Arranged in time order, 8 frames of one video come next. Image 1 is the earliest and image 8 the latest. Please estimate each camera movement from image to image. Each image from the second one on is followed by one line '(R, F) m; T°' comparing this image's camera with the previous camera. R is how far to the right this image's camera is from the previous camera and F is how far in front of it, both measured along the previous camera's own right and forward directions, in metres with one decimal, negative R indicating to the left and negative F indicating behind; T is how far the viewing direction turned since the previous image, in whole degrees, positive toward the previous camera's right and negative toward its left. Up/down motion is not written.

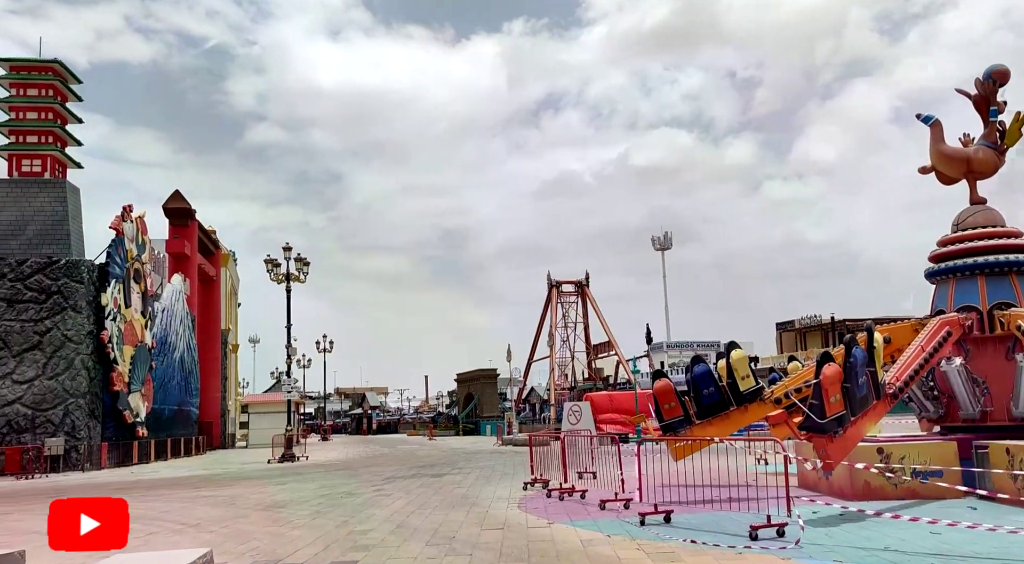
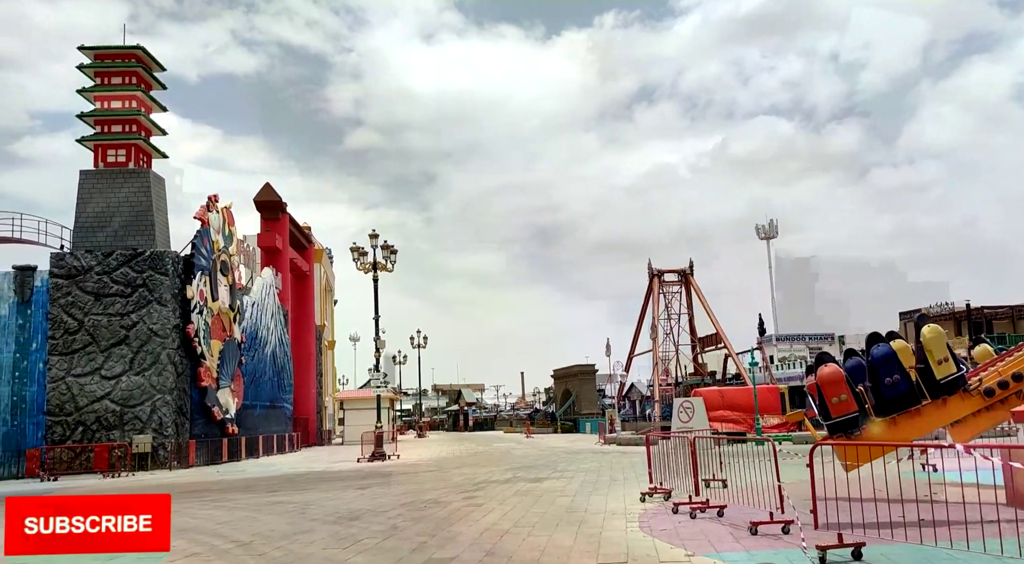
(-0.2, +2.4) m; -6°
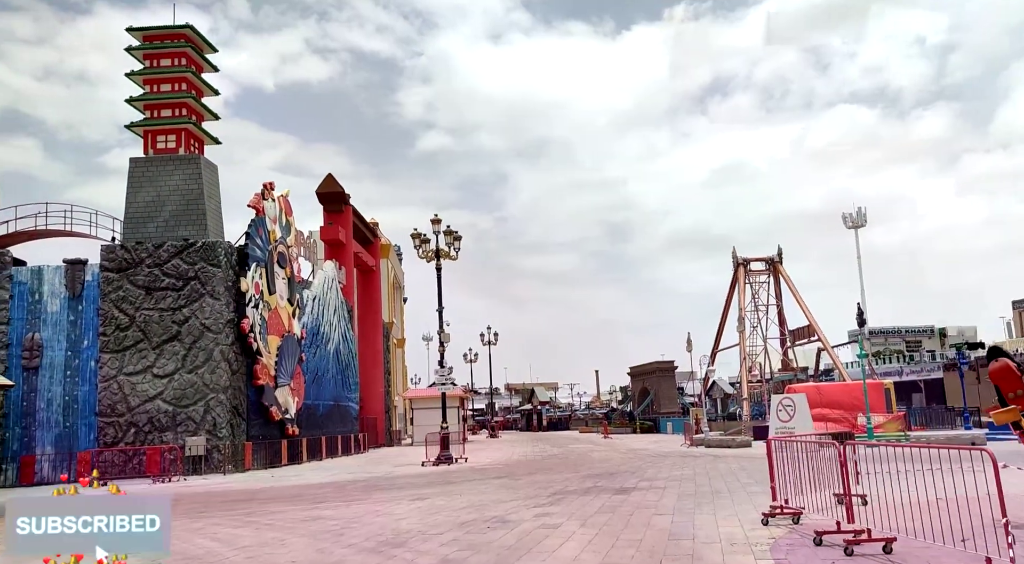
(-0.1, +2.6) m; -5°
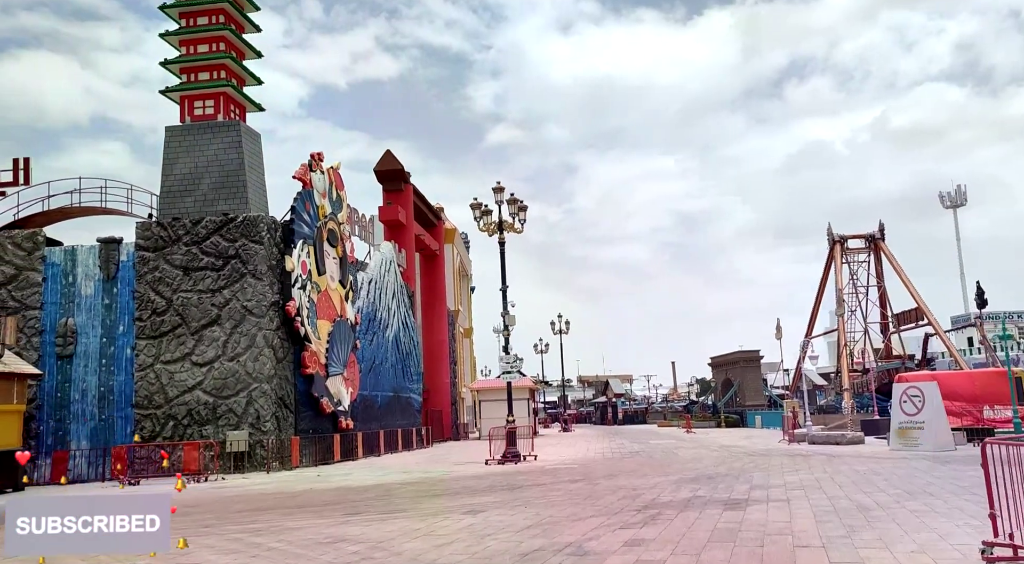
(-0.1, +3.2) m; -5°
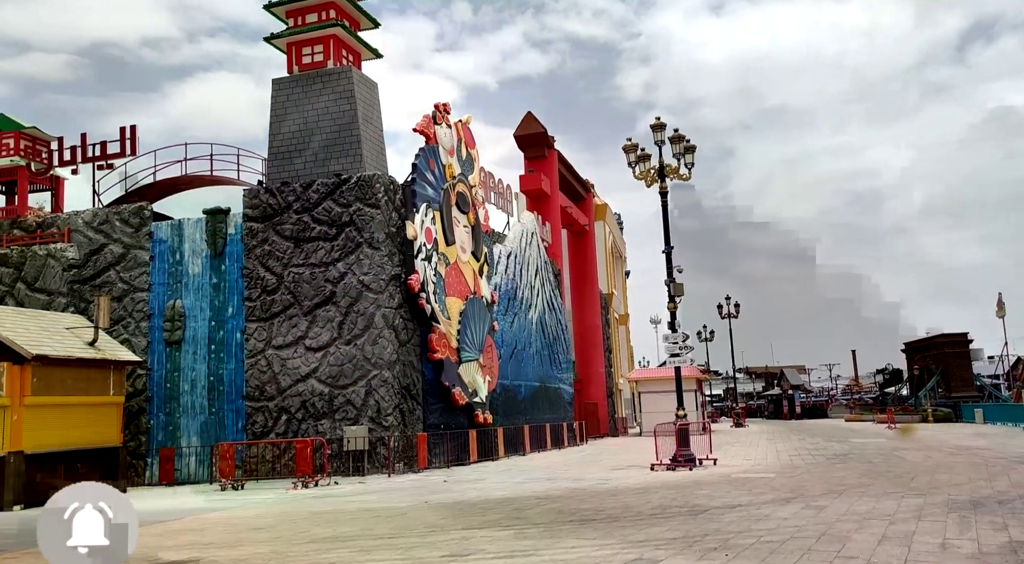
(-0.3, +4.5) m; -10°
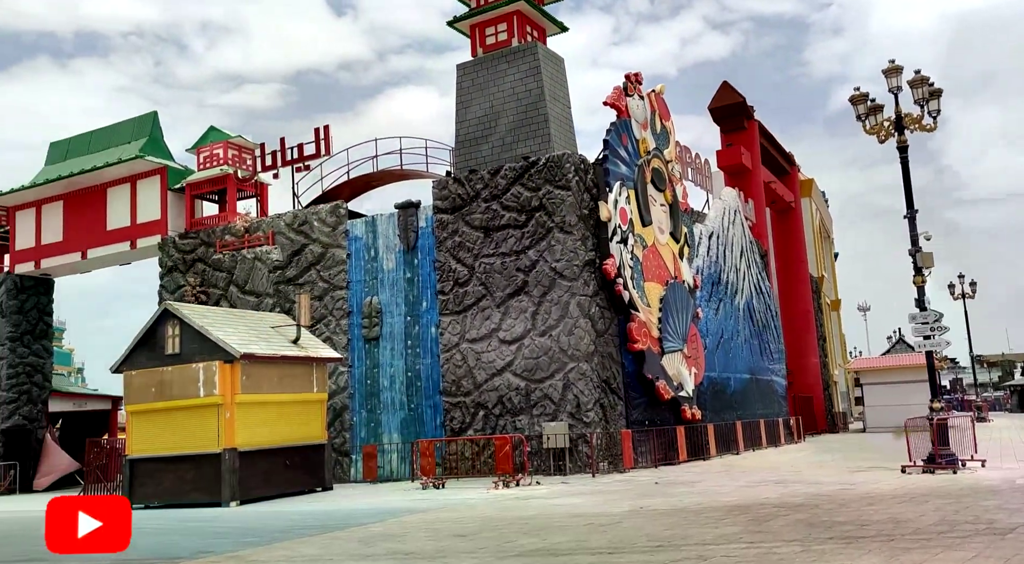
(-0.4, +1.5) m; -12°
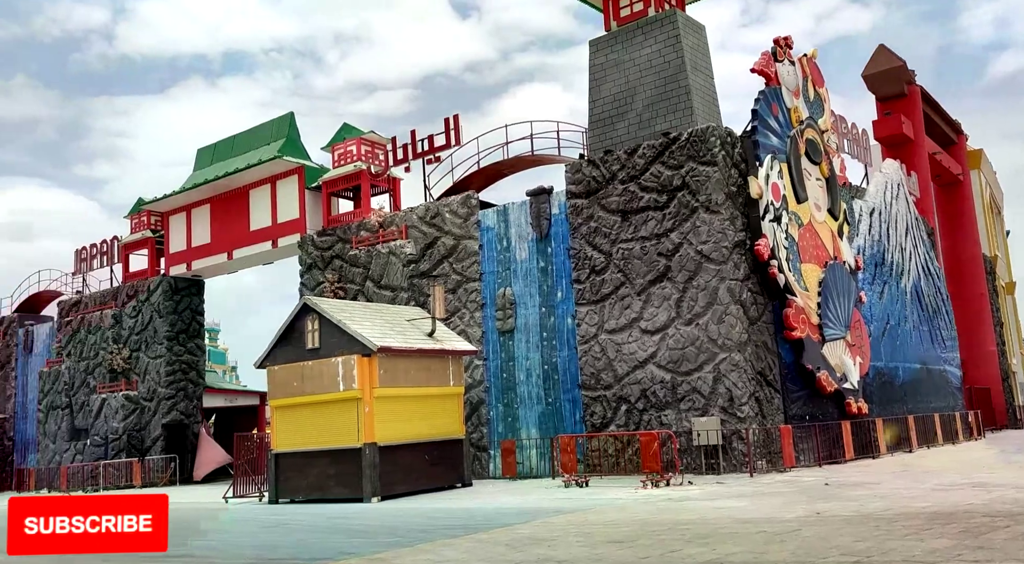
(-0.3, +1.1) m; -9°
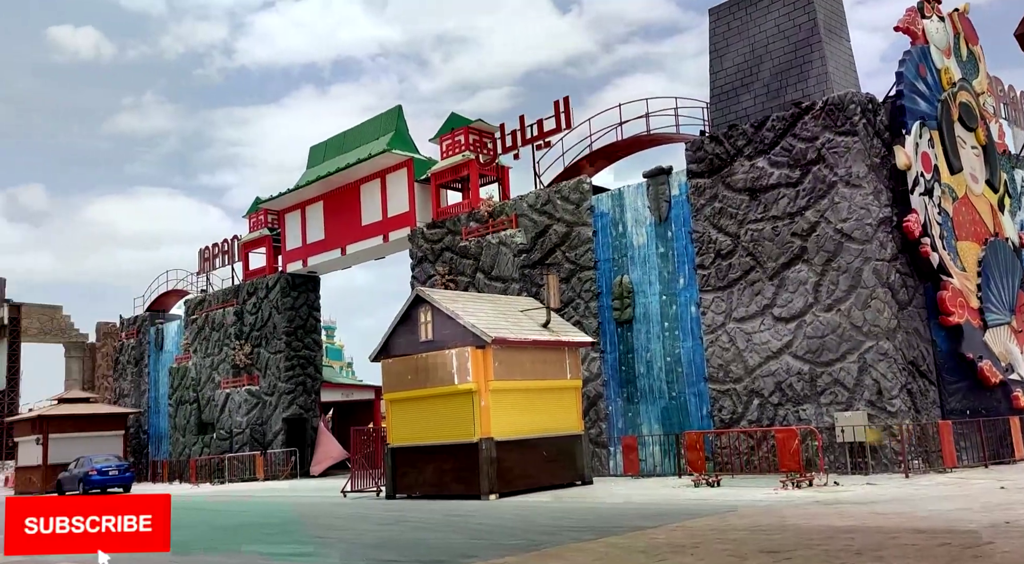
(-0.3, +1.0) m; -7°
